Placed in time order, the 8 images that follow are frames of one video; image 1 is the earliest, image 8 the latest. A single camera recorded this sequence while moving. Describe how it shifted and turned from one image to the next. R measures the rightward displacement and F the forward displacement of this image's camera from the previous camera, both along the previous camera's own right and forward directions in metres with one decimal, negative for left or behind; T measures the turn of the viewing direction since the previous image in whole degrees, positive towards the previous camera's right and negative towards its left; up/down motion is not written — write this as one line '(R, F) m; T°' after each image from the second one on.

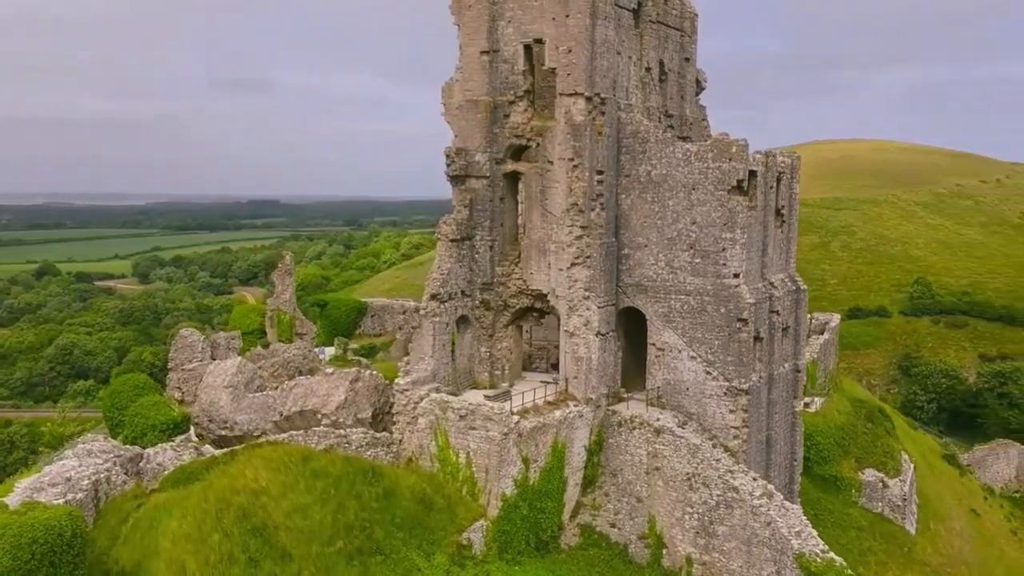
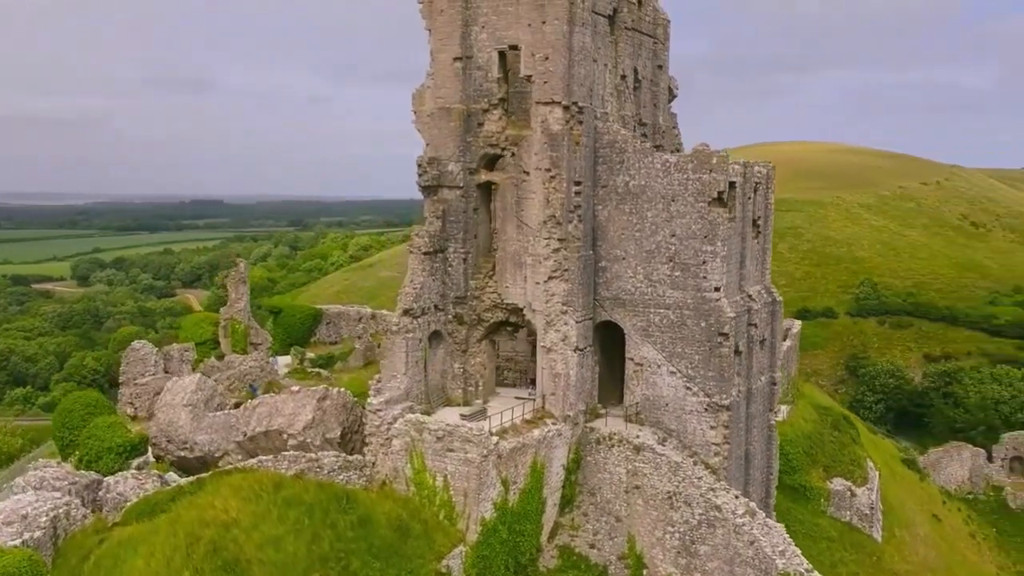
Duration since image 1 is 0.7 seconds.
(-0.6, +0.7) m; +3°
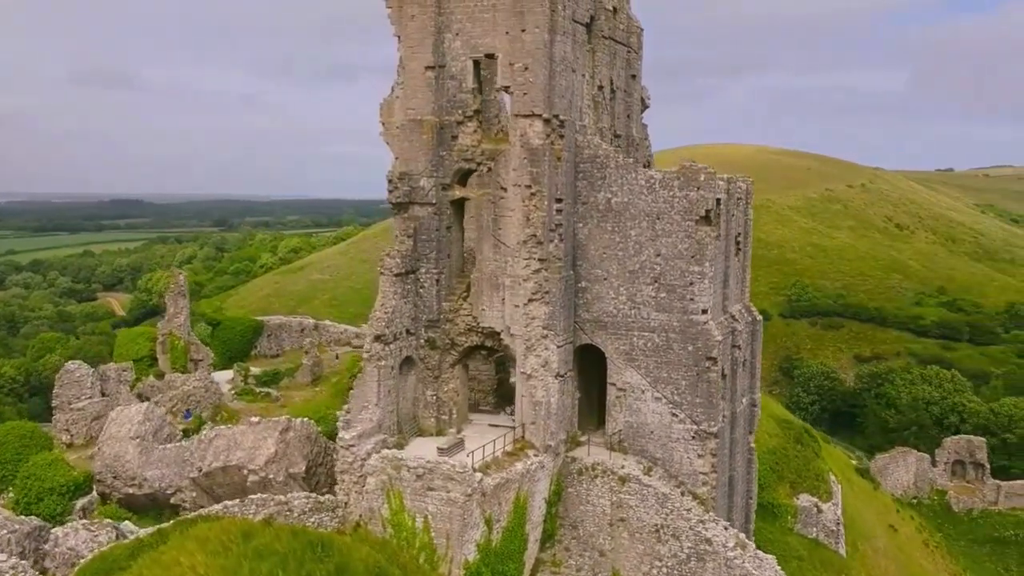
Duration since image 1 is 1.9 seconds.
(-0.9, +1.1) m; +4°
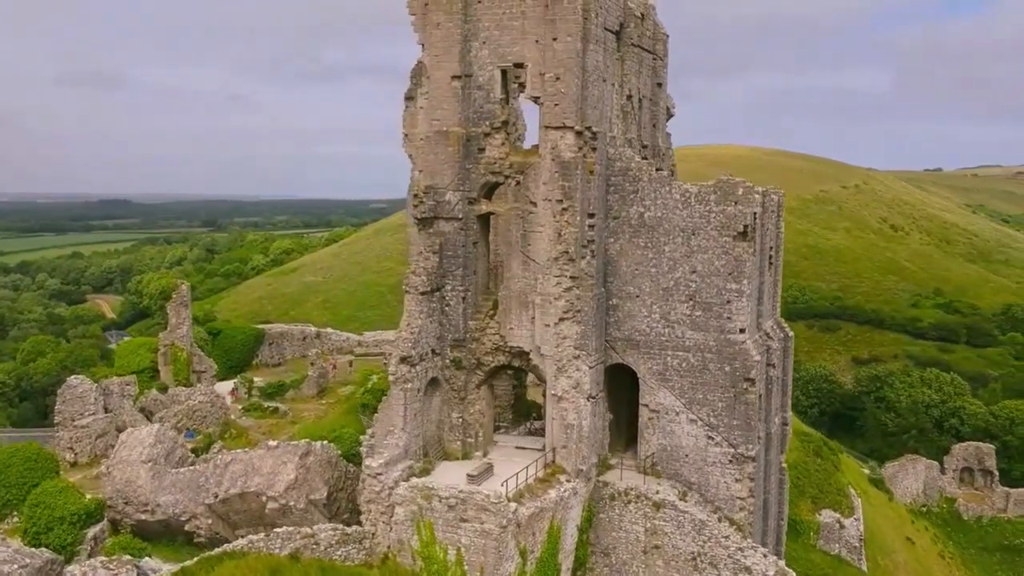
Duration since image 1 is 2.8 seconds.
(-0.8, +0.7) m; +1°
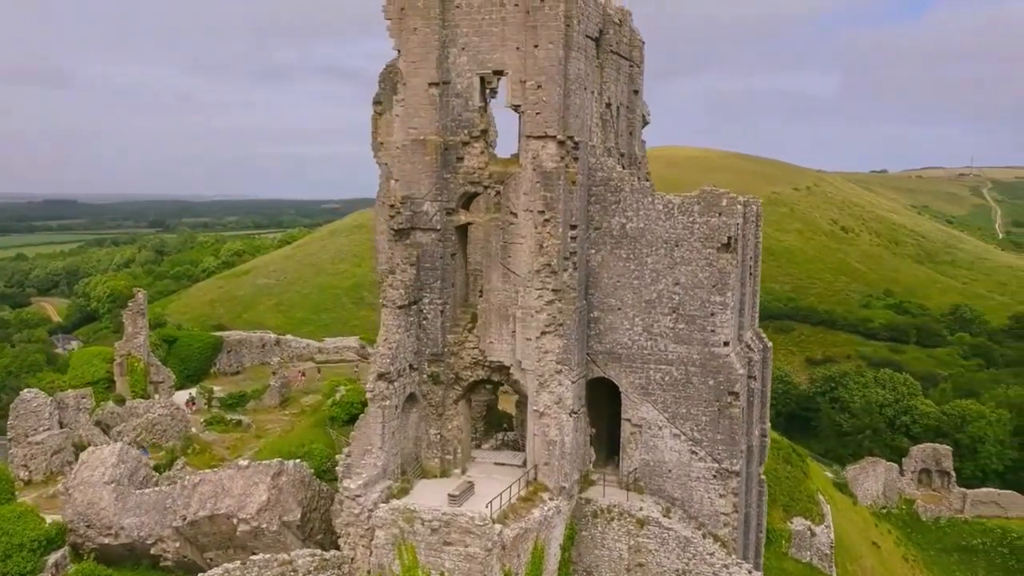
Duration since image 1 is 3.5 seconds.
(-0.5, +0.5) m; +3°
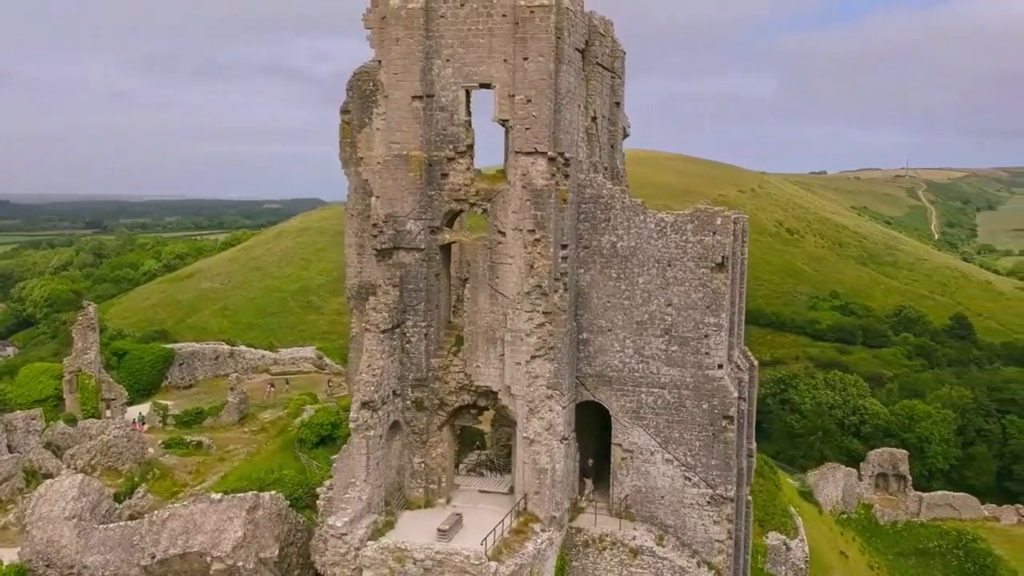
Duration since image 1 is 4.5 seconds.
(-0.8, +0.7) m; +3°
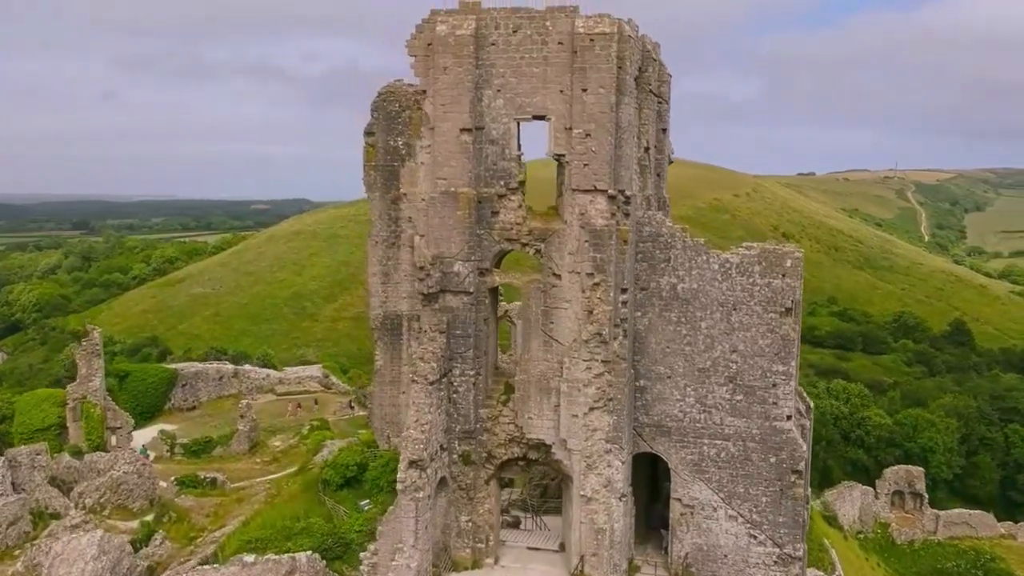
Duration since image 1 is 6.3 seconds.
(-1.2, +1.1) m; +1°
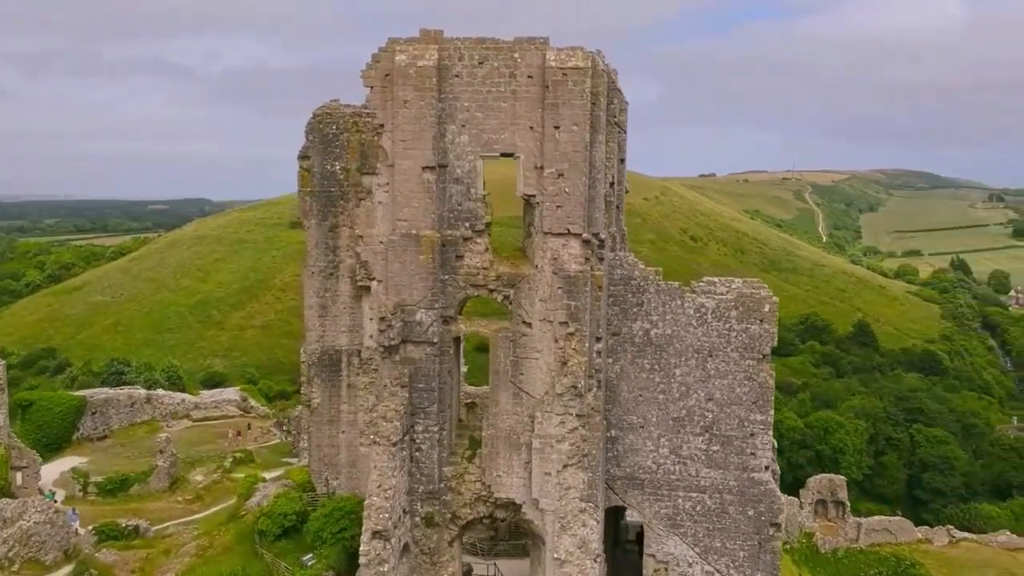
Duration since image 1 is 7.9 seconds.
(-0.9, +1.1) m; +6°
